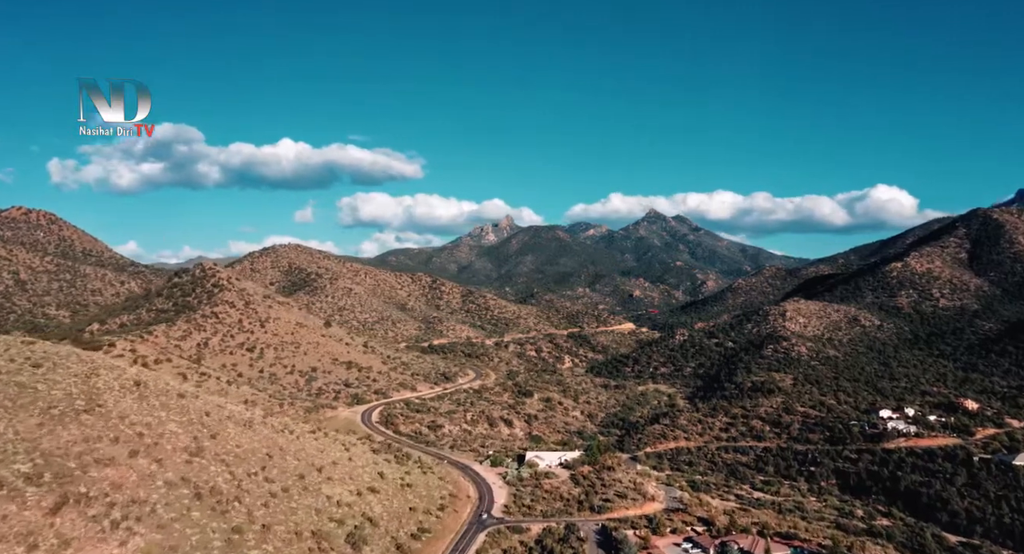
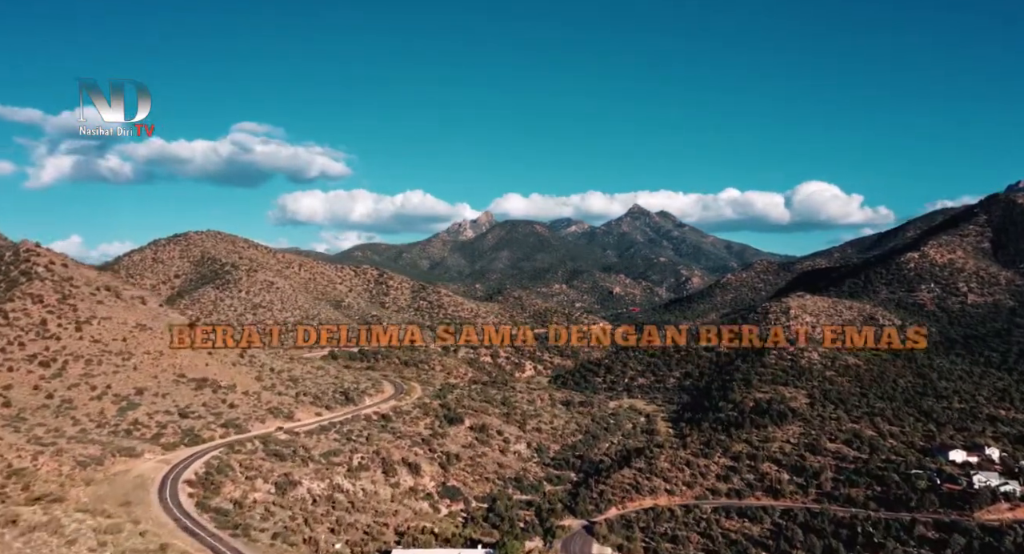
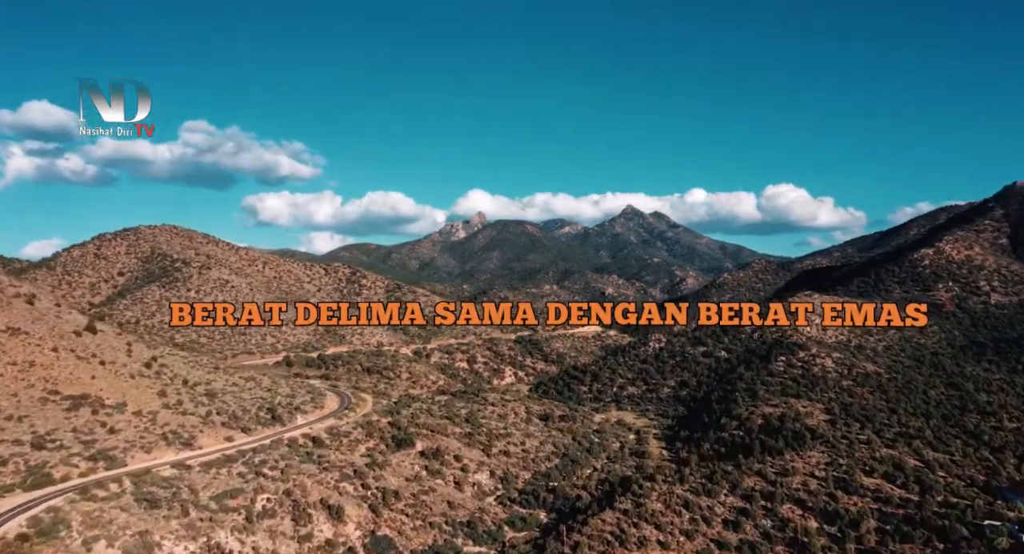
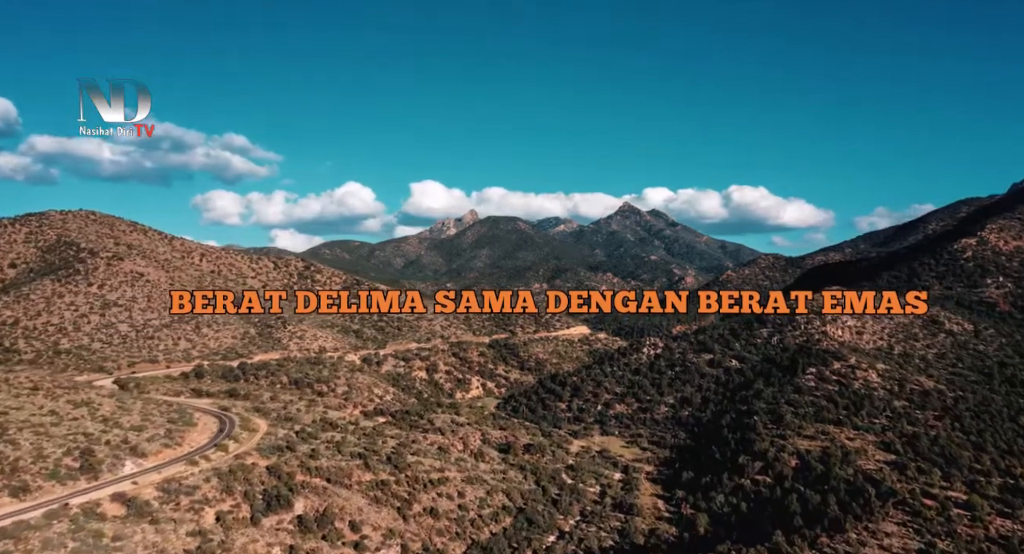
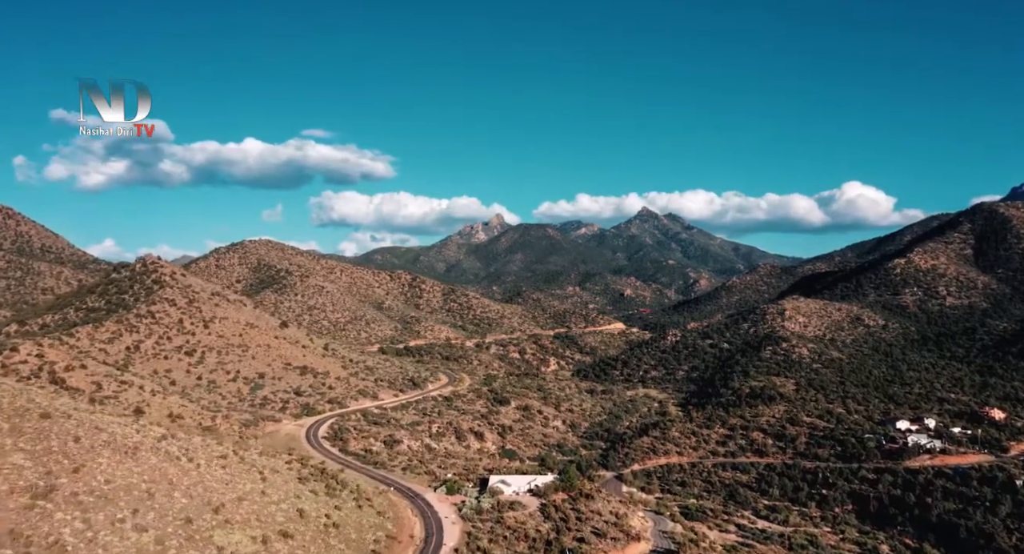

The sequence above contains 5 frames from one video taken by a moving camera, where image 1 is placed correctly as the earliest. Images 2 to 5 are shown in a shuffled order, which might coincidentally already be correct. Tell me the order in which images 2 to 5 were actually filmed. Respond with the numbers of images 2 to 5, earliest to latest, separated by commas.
5, 2, 3, 4
